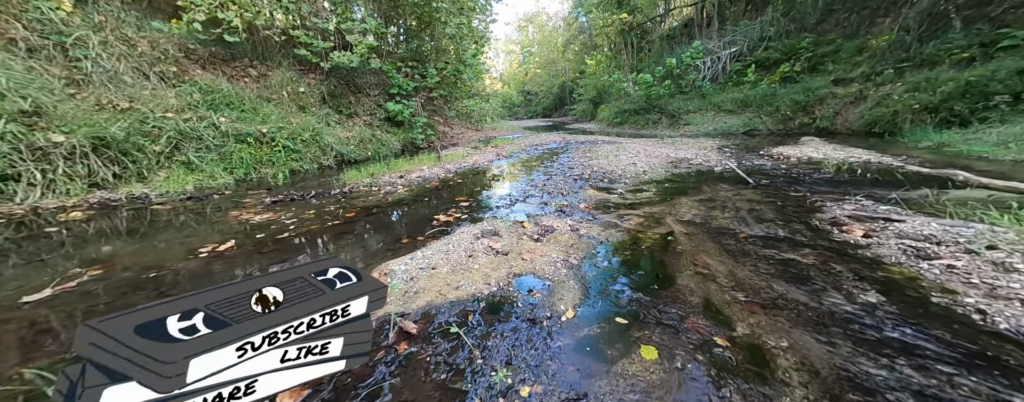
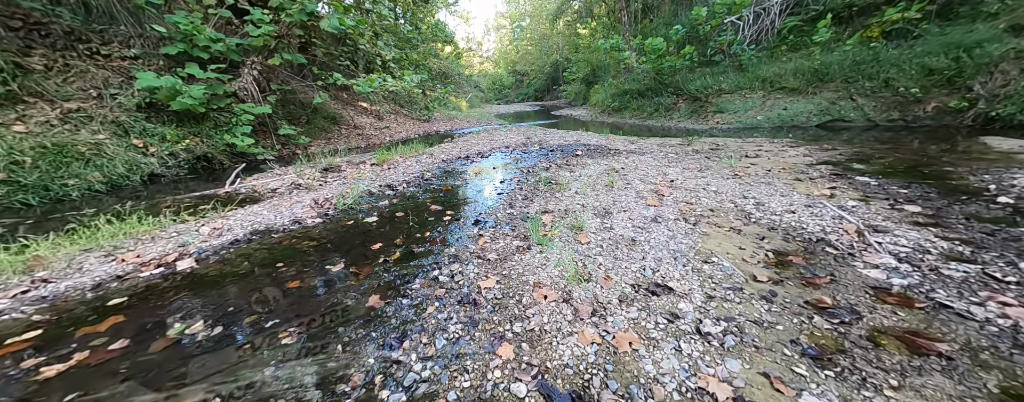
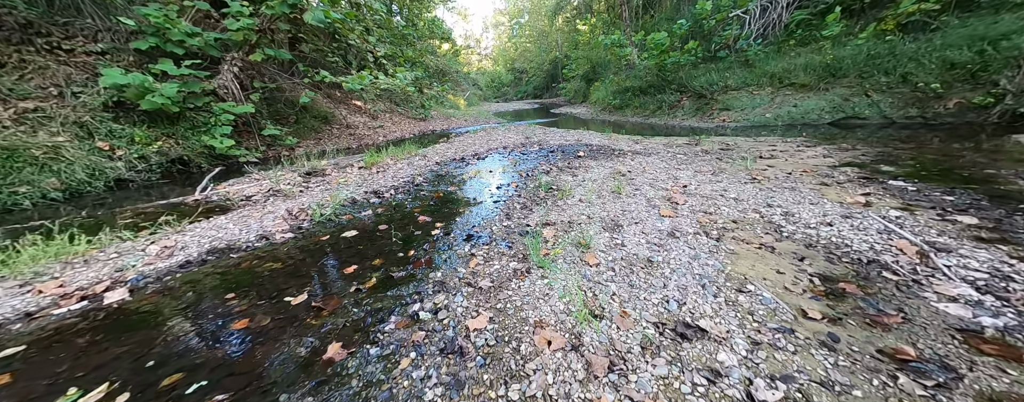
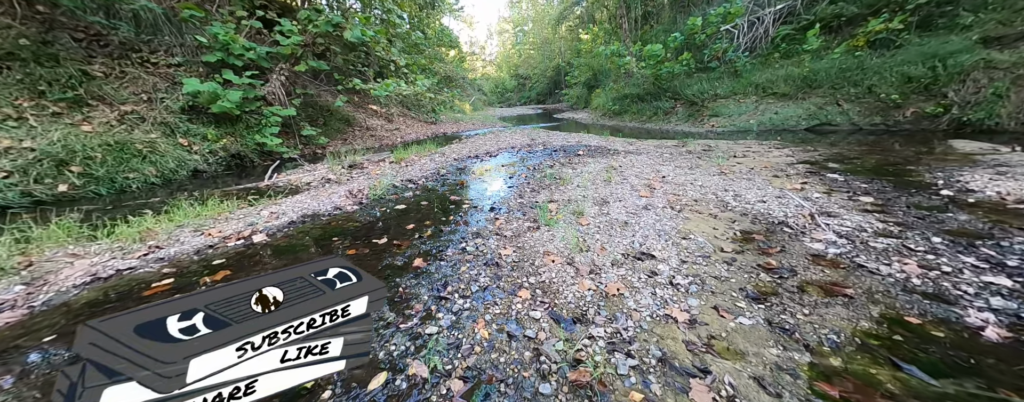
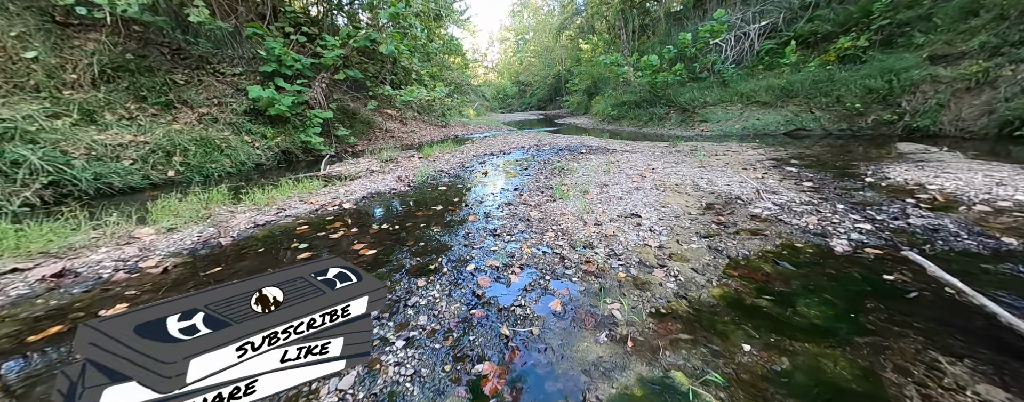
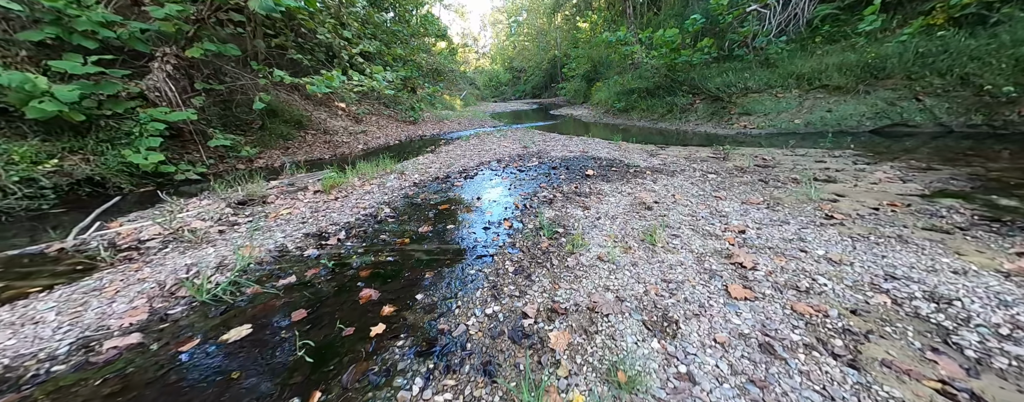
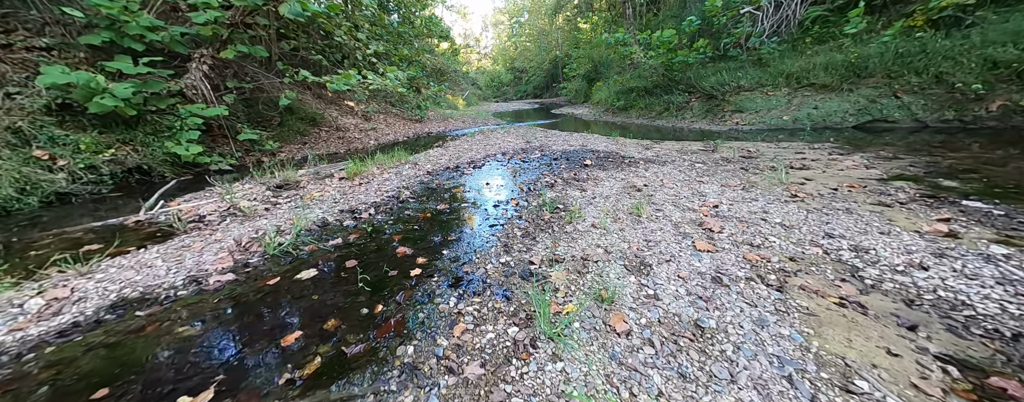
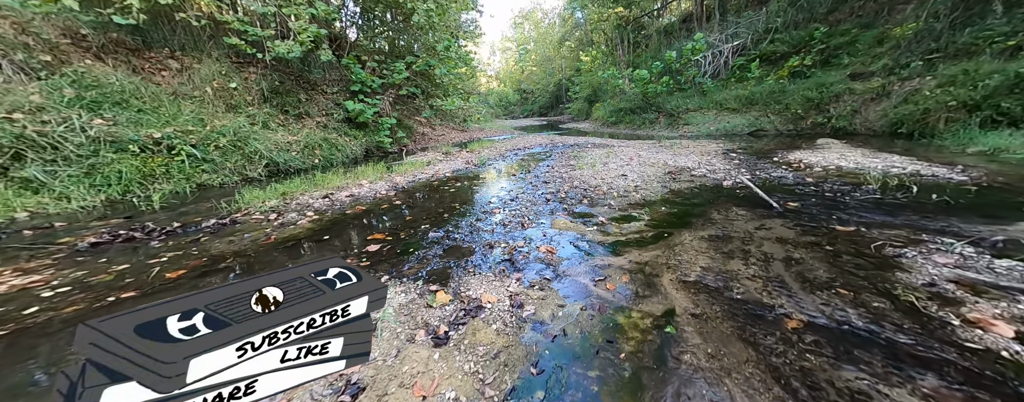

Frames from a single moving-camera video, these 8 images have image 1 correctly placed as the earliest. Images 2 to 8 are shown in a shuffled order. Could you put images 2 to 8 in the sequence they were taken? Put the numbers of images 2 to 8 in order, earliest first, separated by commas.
8, 5, 4, 2, 3, 7, 6
